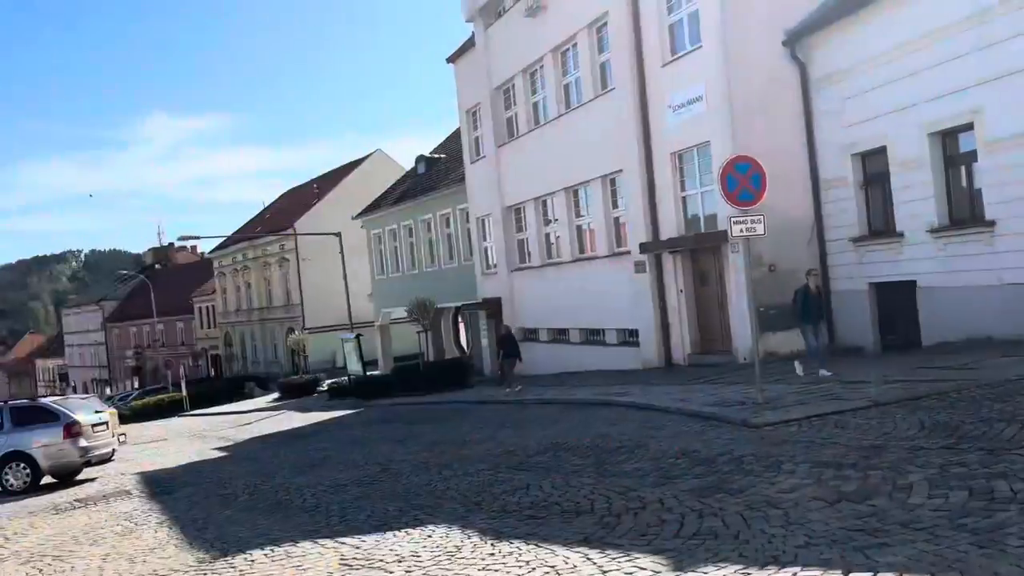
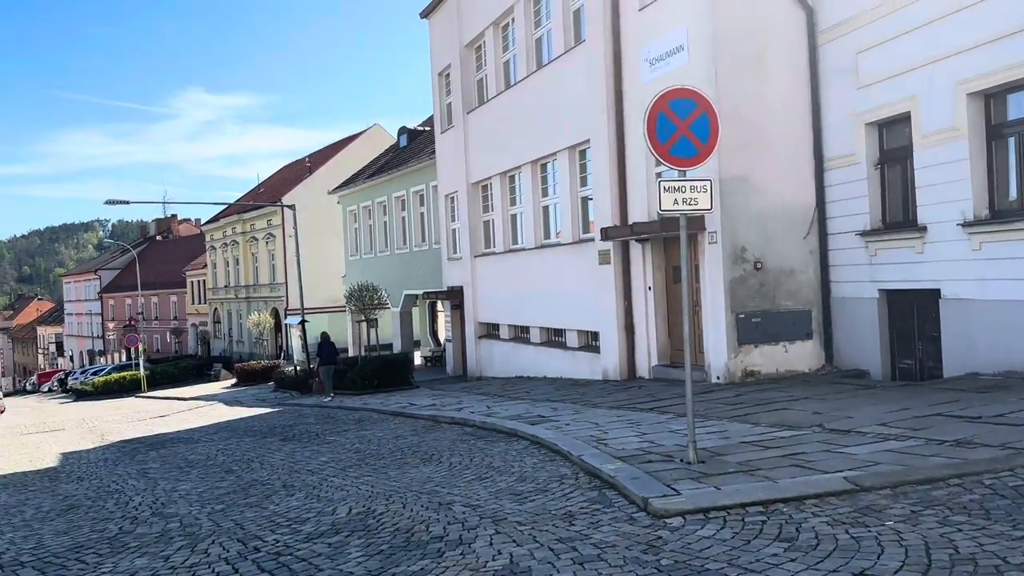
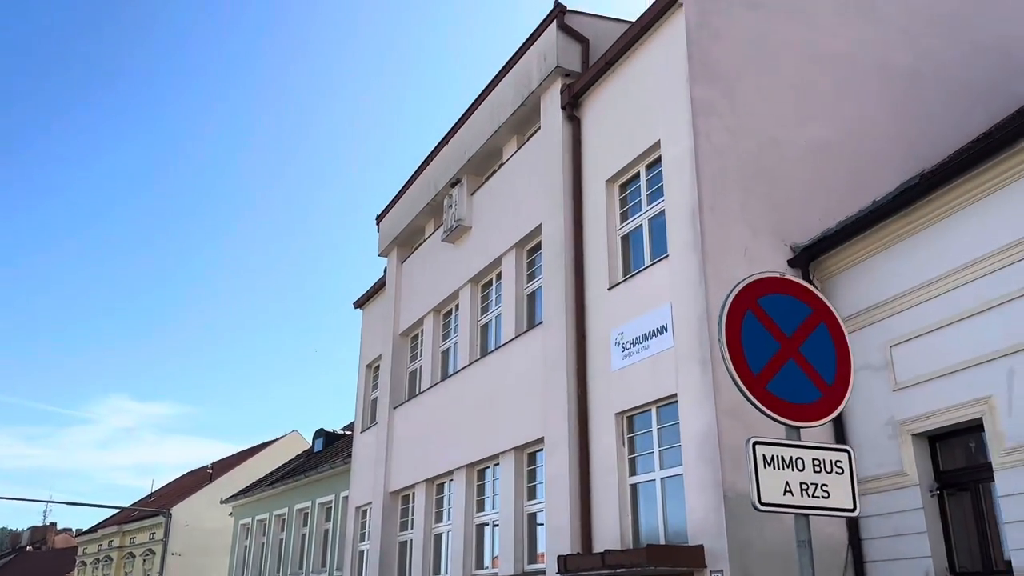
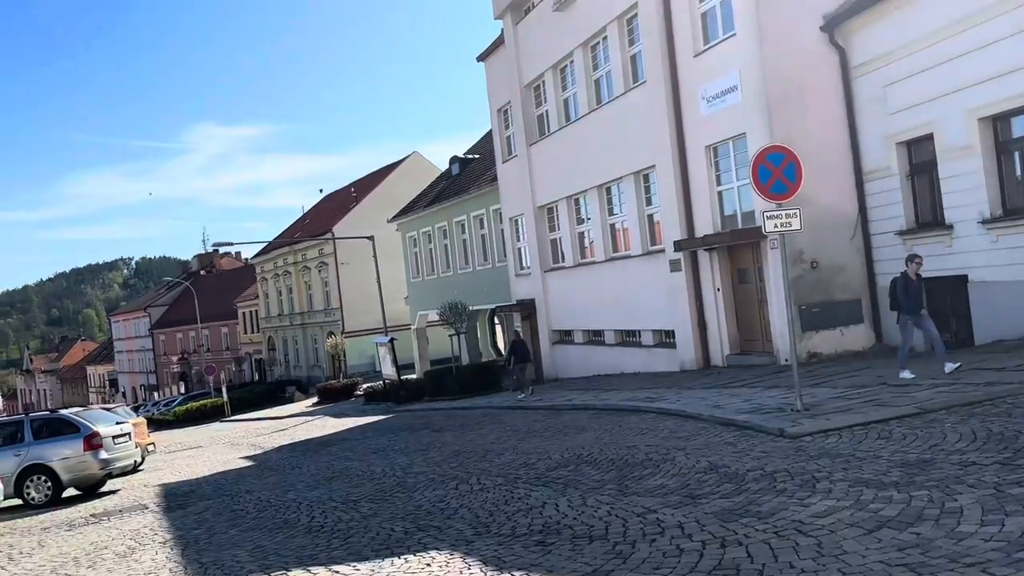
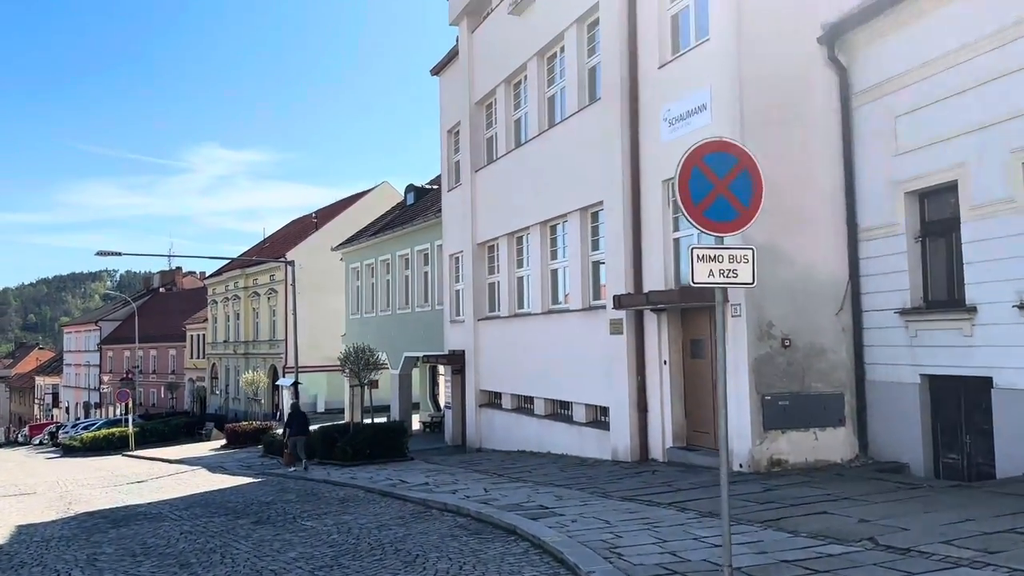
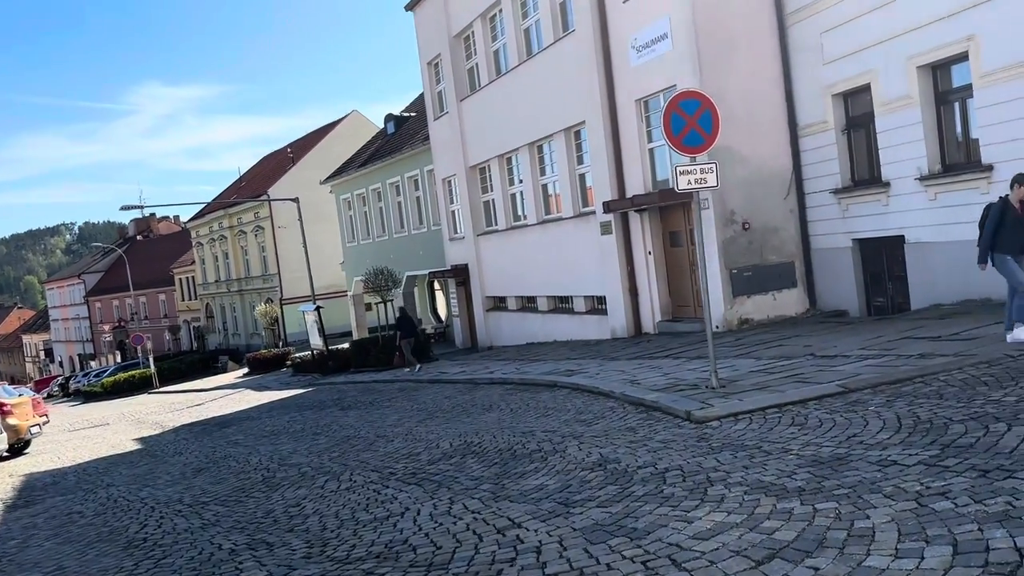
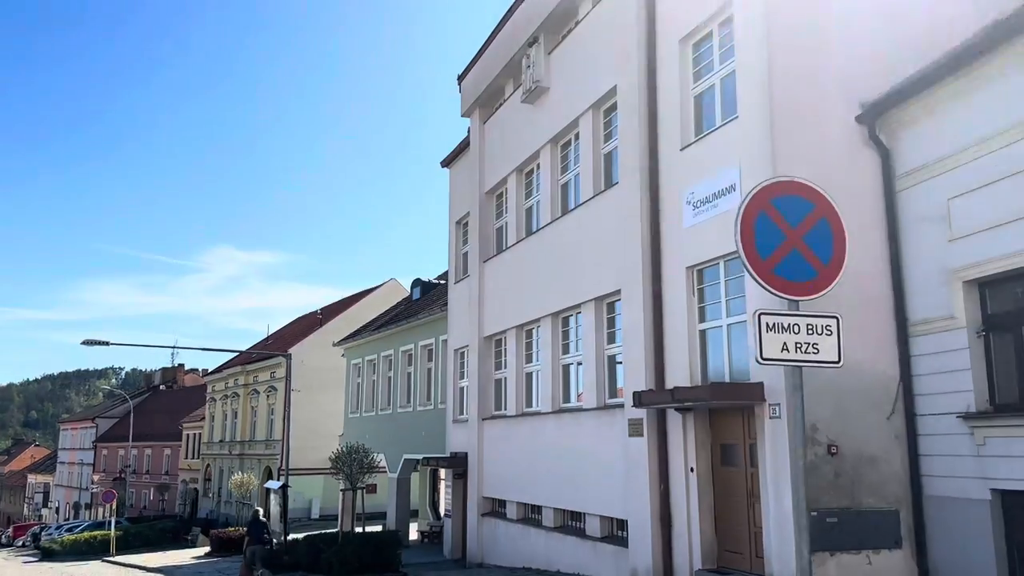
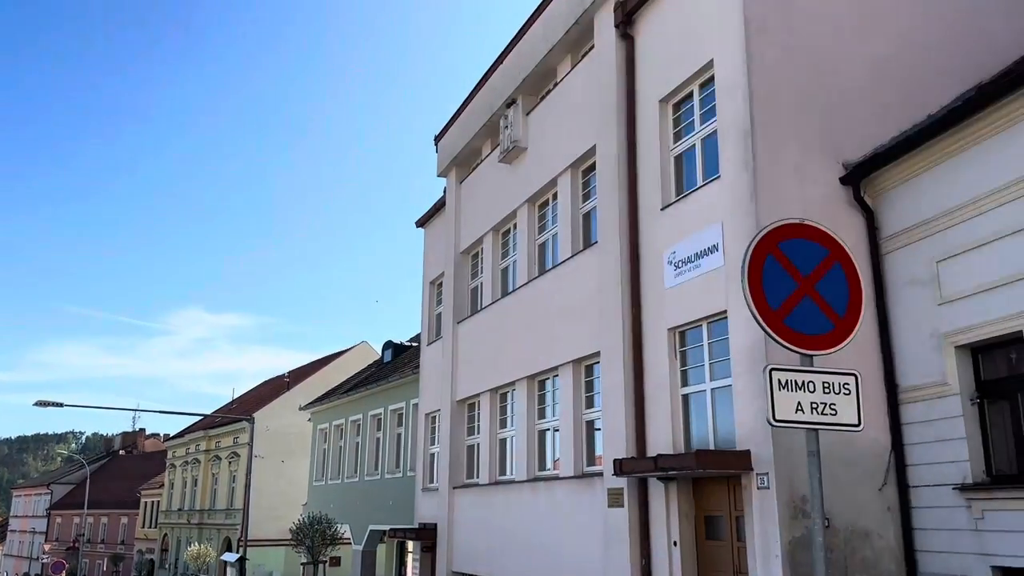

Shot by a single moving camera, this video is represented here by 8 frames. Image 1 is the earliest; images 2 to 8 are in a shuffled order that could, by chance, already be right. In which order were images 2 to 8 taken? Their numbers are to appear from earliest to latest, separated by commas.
4, 6, 2, 5, 7, 8, 3
